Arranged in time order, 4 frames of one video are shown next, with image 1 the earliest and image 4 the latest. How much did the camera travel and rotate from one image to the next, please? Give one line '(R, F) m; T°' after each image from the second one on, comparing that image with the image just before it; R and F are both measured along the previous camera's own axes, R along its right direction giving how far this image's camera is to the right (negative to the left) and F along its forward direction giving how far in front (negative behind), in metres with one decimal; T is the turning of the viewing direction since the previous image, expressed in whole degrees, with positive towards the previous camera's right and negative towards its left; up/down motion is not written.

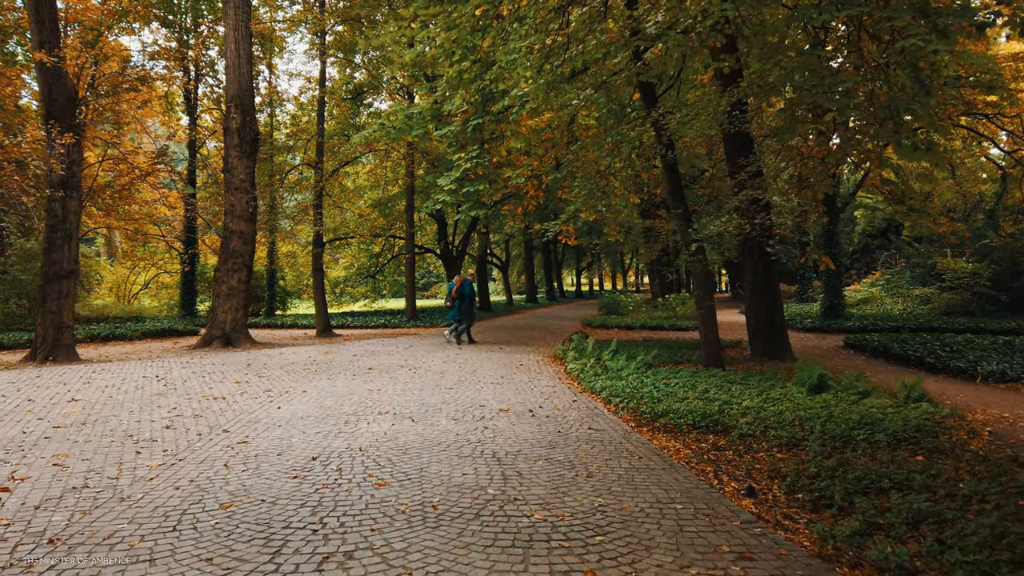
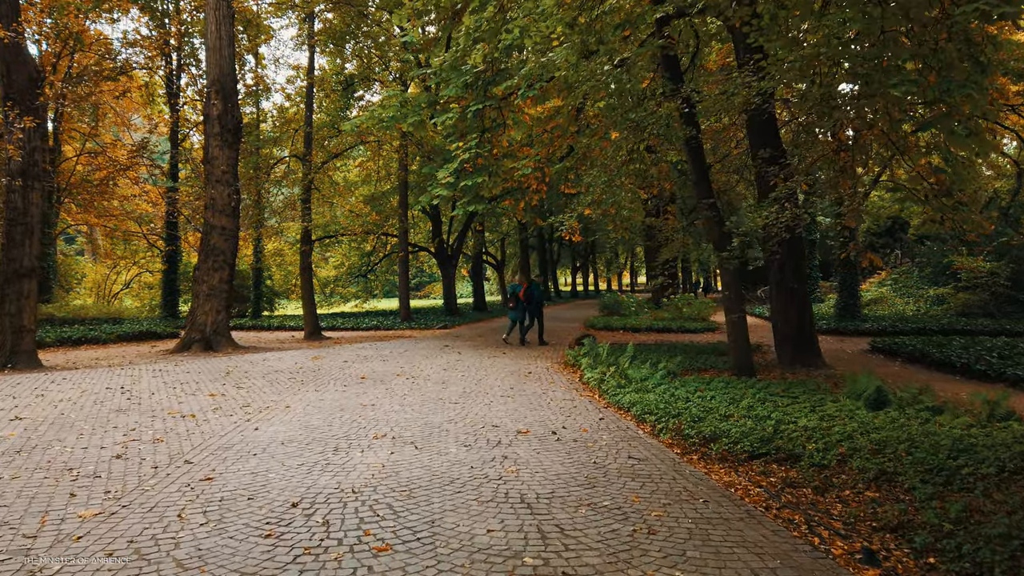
(-0.3, +0.9) m; +1°
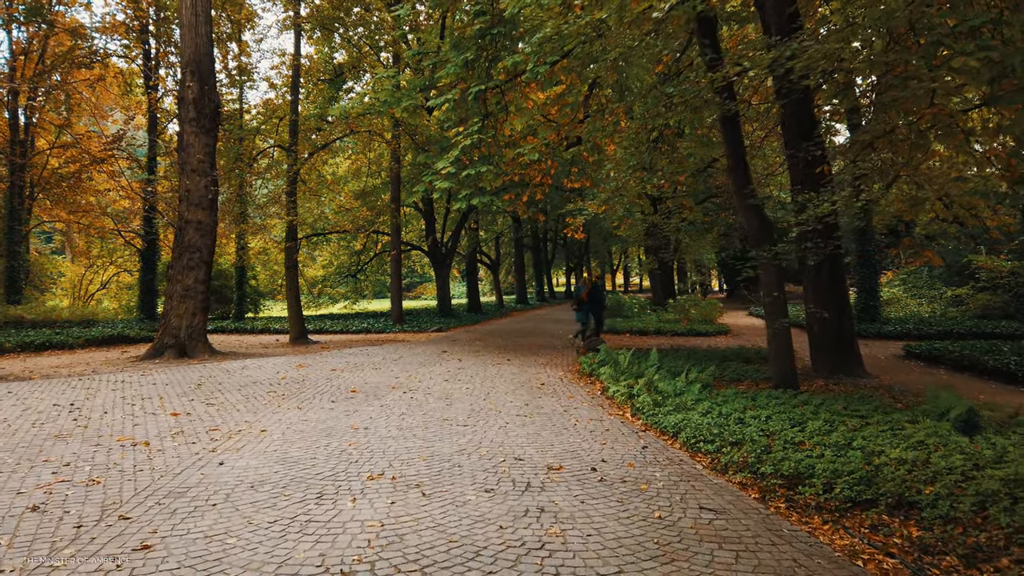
(-0.3, +1.0) m; +1°
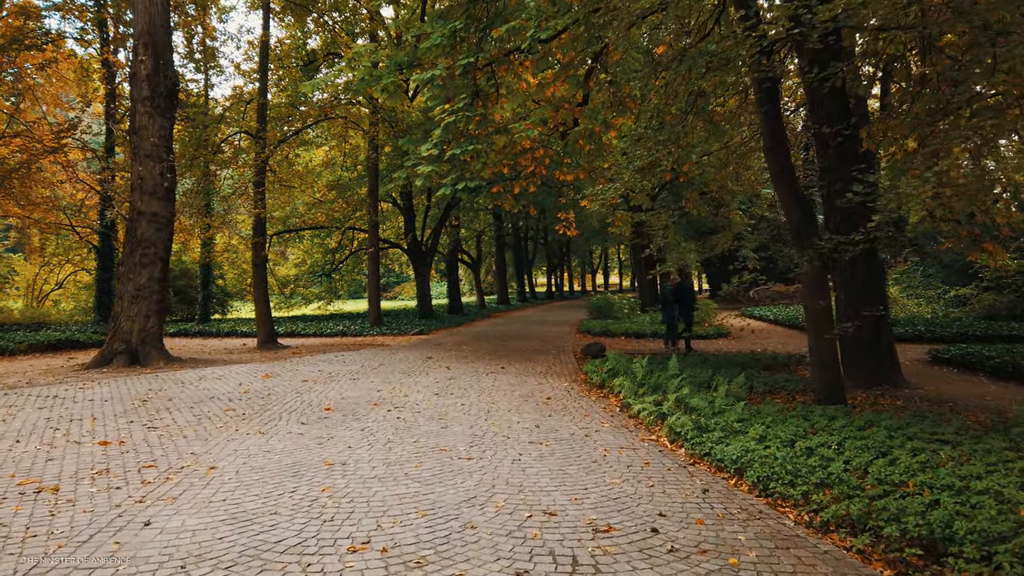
(-0.3, +1.1) m; +2°
